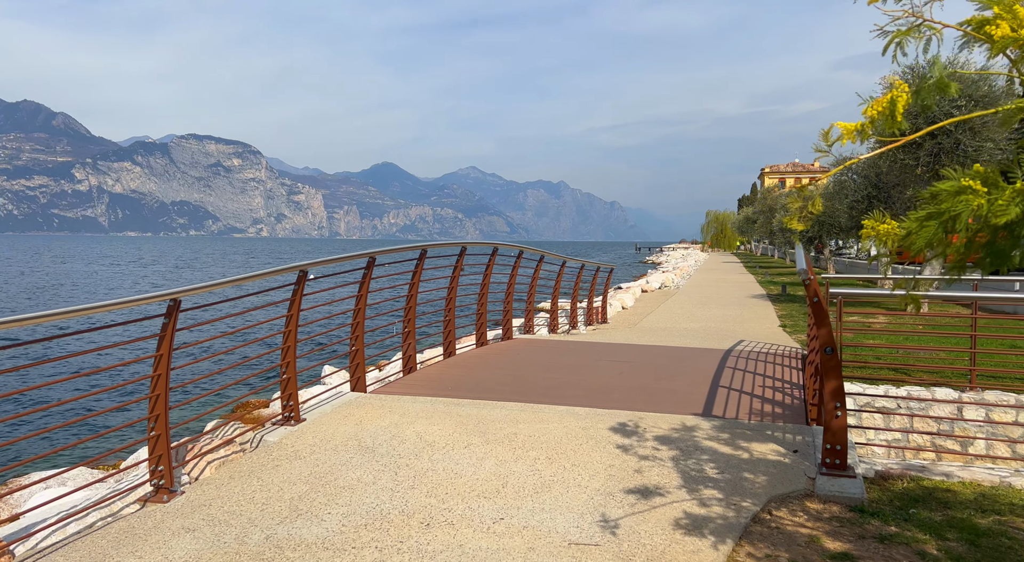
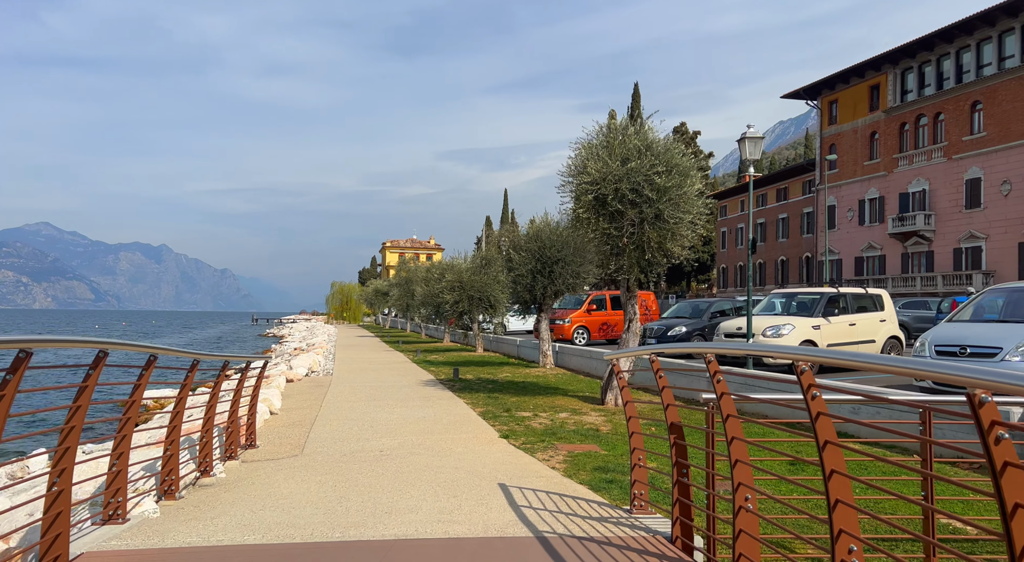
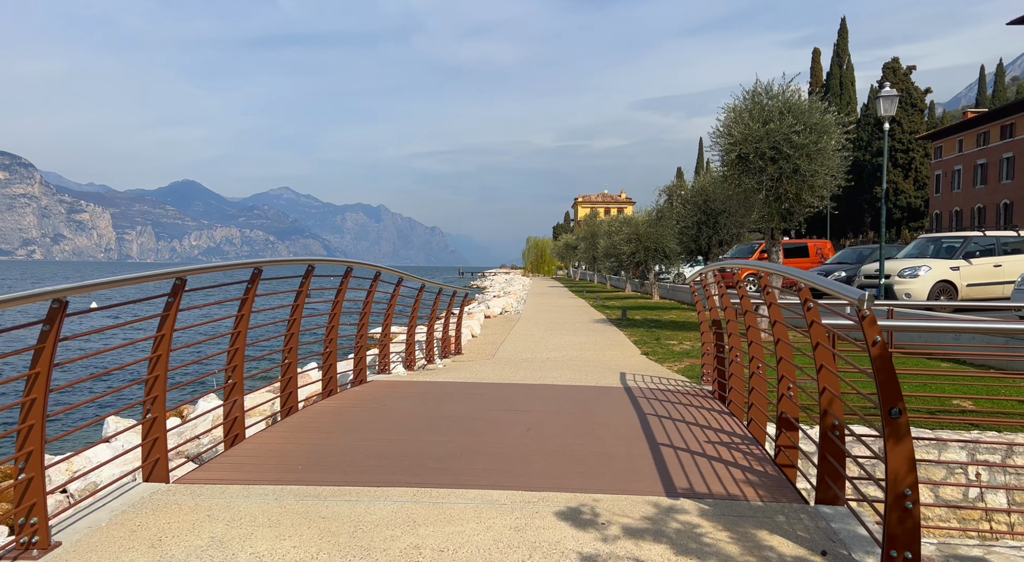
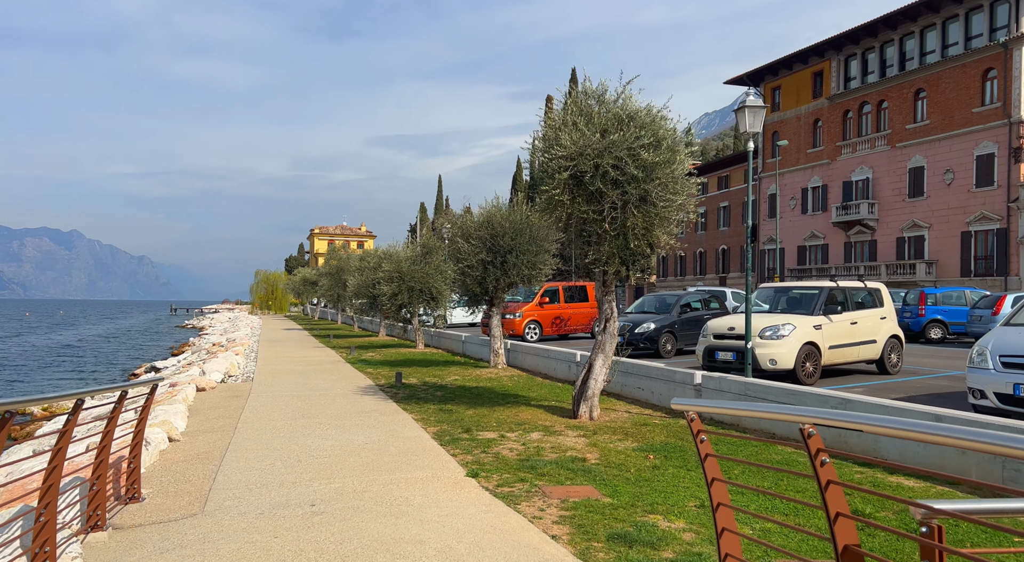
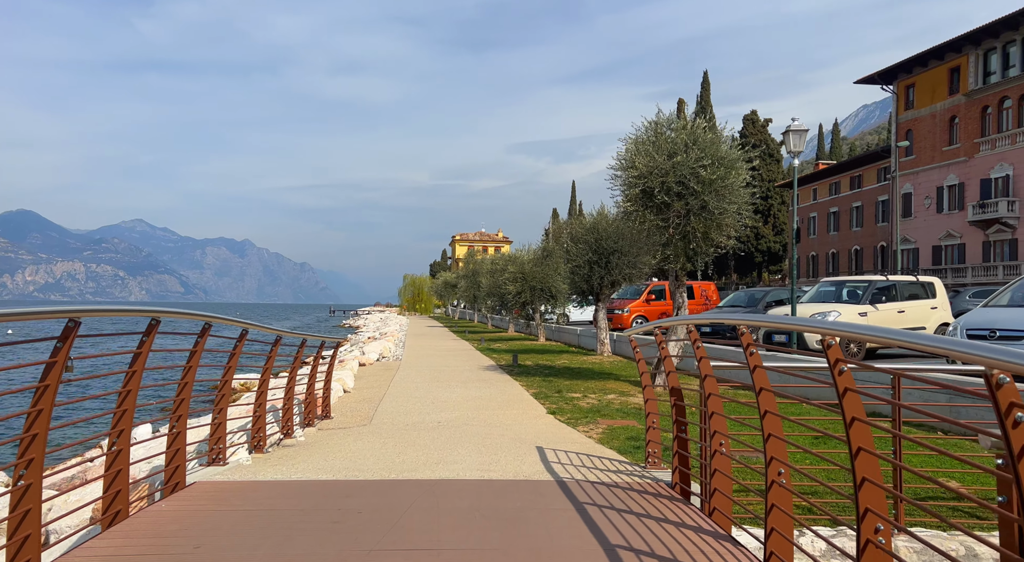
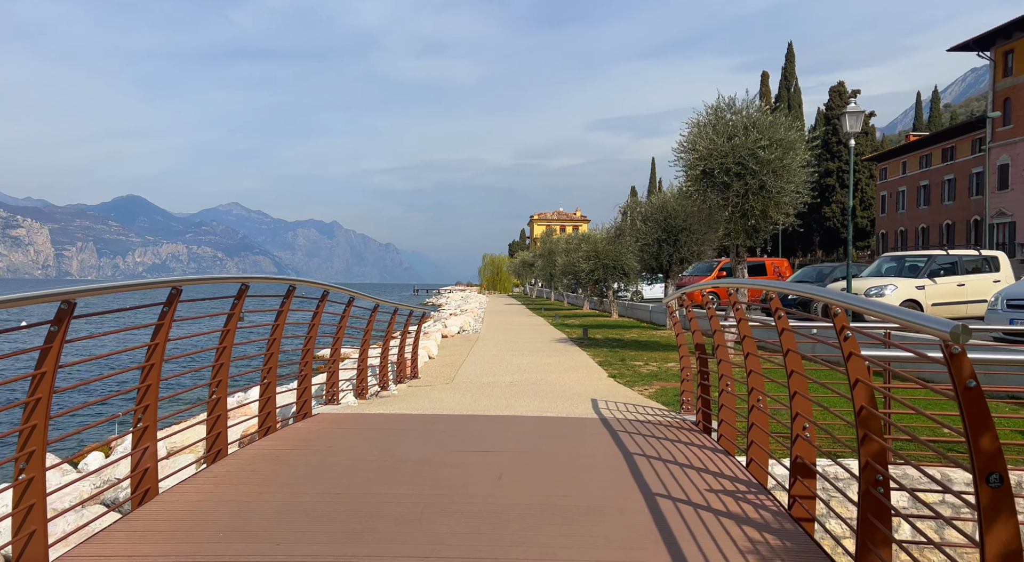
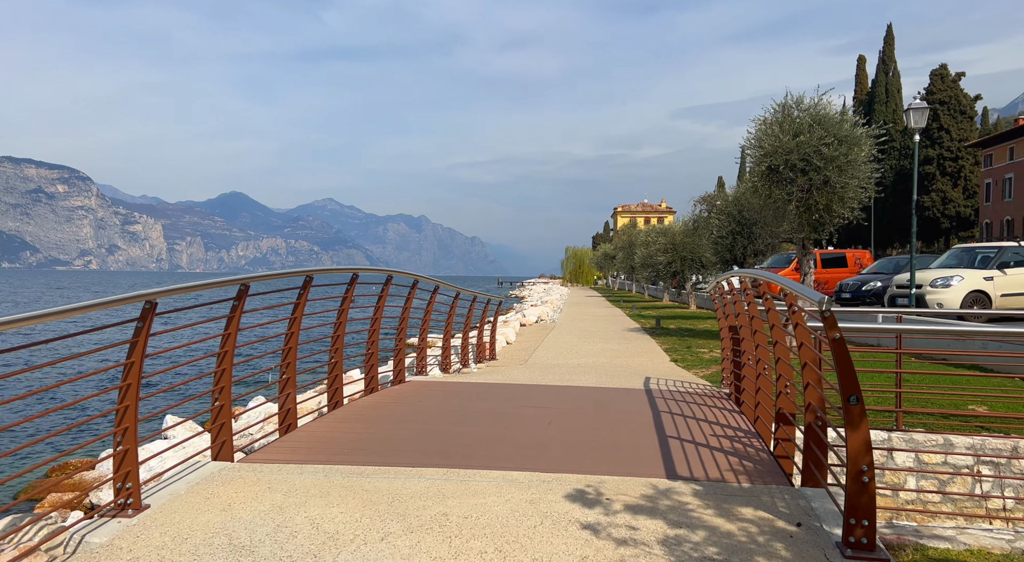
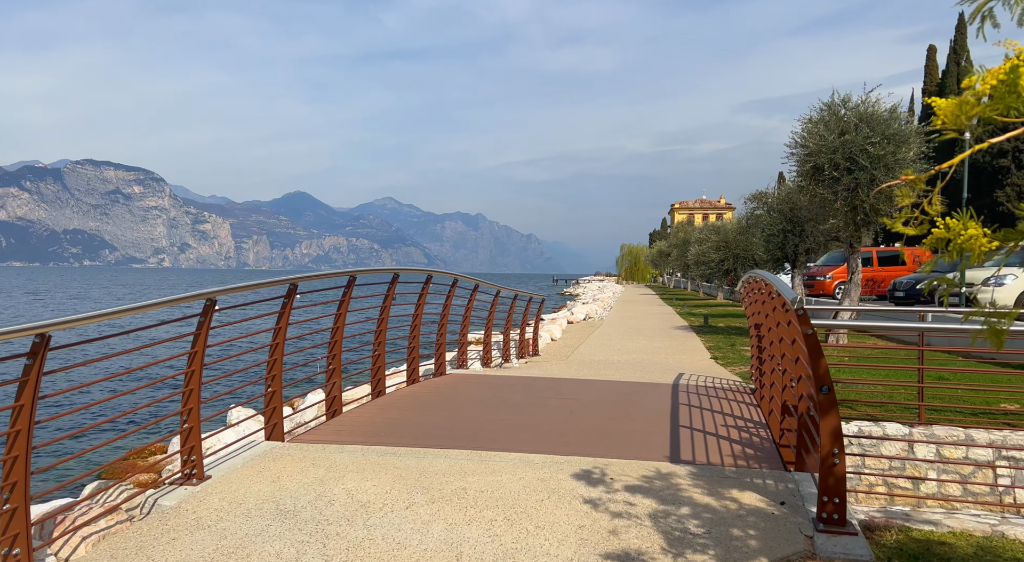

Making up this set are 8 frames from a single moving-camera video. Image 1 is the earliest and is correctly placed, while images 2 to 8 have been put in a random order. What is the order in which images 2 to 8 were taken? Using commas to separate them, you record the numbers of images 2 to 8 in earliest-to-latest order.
8, 7, 3, 6, 5, 2, 4
